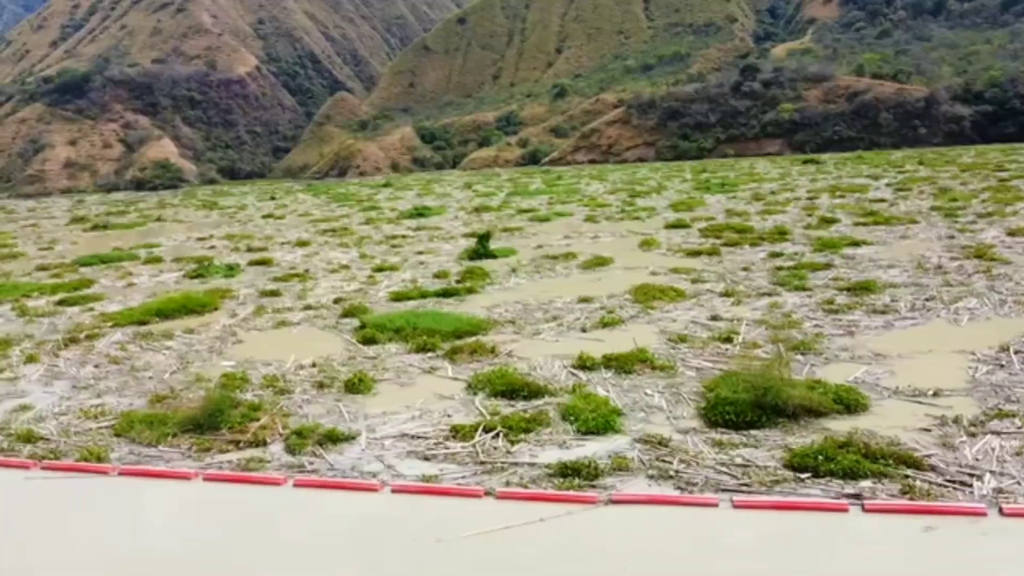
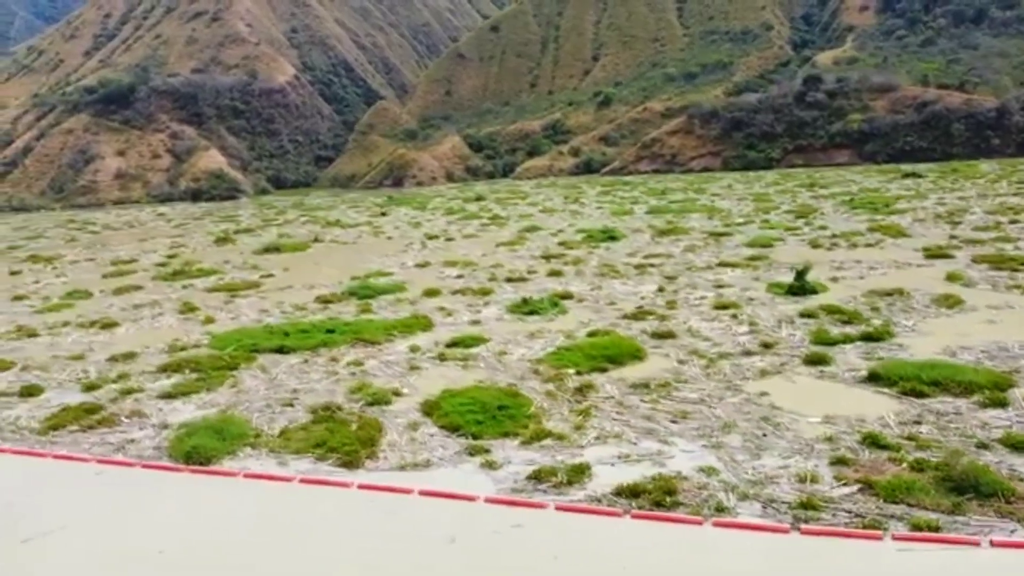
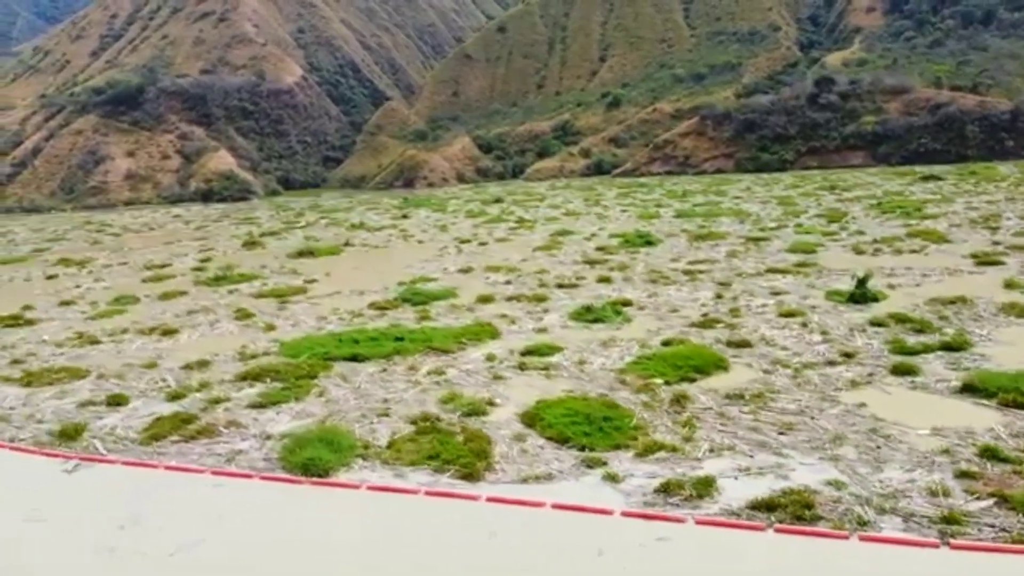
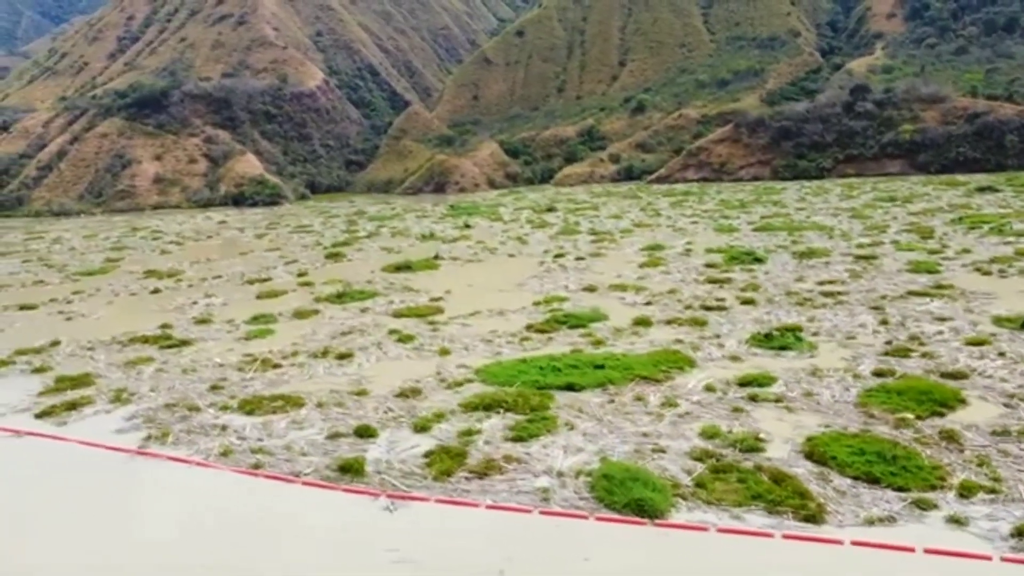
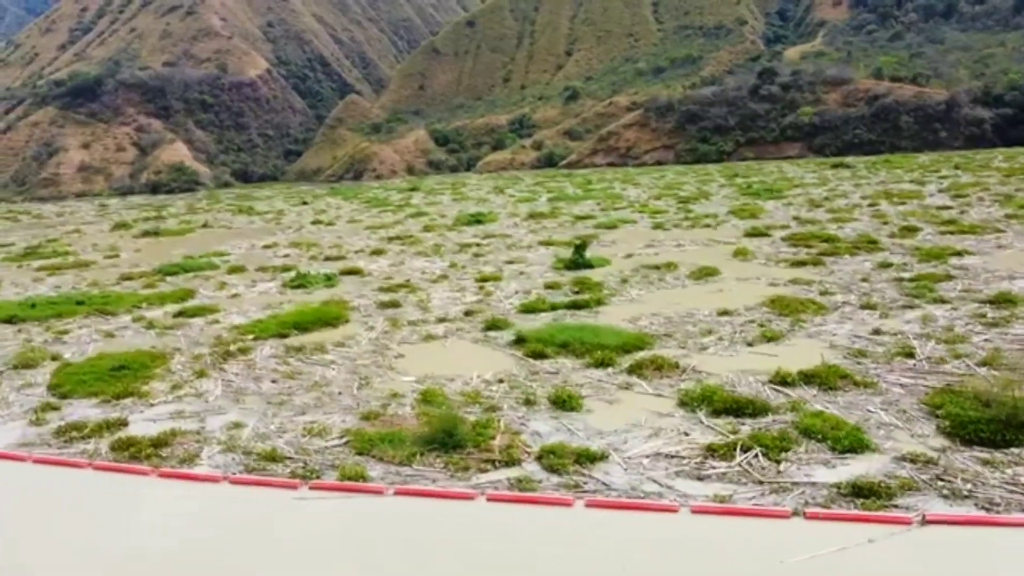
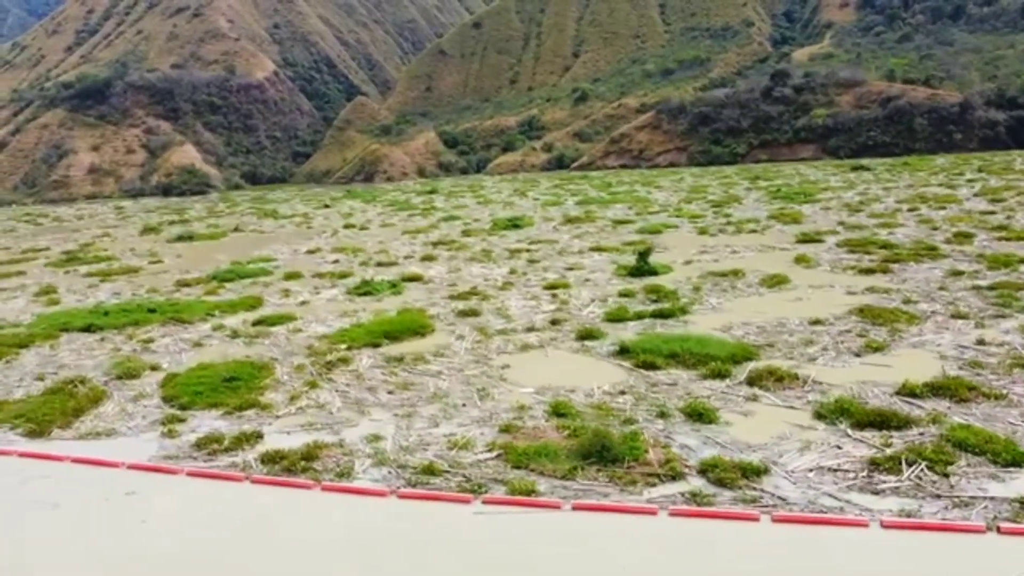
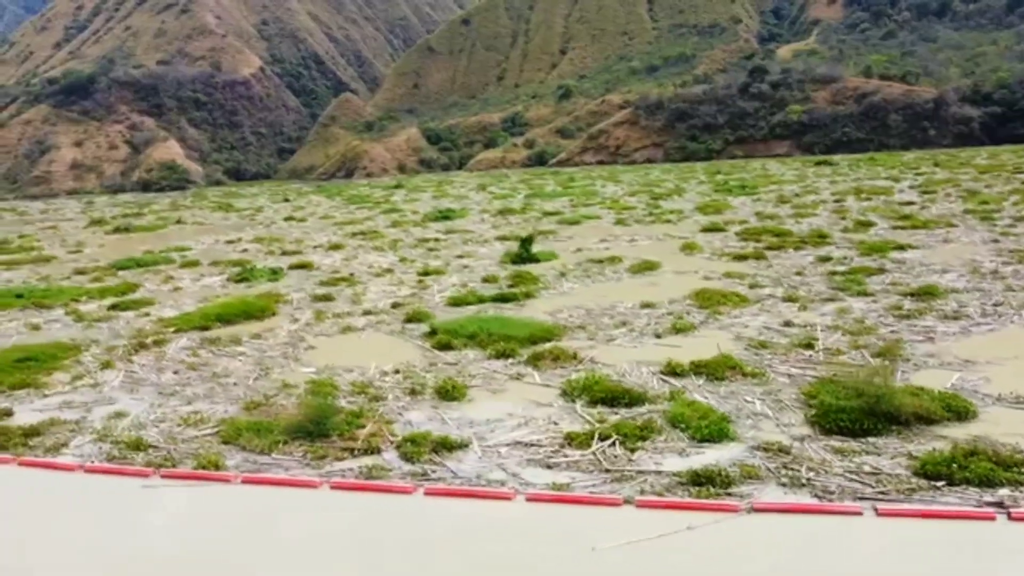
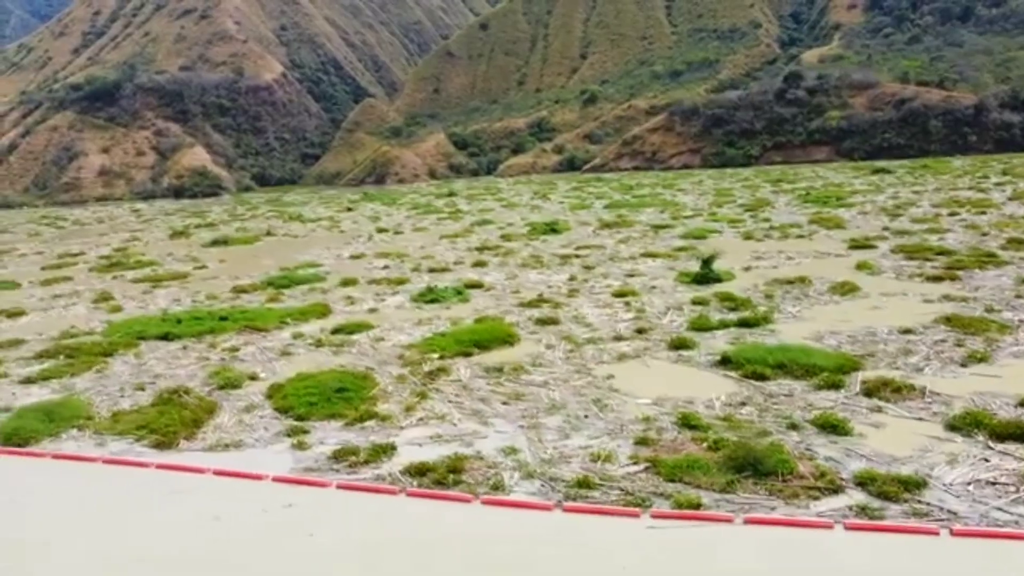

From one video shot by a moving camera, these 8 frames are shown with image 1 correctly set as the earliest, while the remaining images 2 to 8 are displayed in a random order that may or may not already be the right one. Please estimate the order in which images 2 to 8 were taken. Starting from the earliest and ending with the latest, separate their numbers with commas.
7, 5, 6, 8, 2, 3, 4
